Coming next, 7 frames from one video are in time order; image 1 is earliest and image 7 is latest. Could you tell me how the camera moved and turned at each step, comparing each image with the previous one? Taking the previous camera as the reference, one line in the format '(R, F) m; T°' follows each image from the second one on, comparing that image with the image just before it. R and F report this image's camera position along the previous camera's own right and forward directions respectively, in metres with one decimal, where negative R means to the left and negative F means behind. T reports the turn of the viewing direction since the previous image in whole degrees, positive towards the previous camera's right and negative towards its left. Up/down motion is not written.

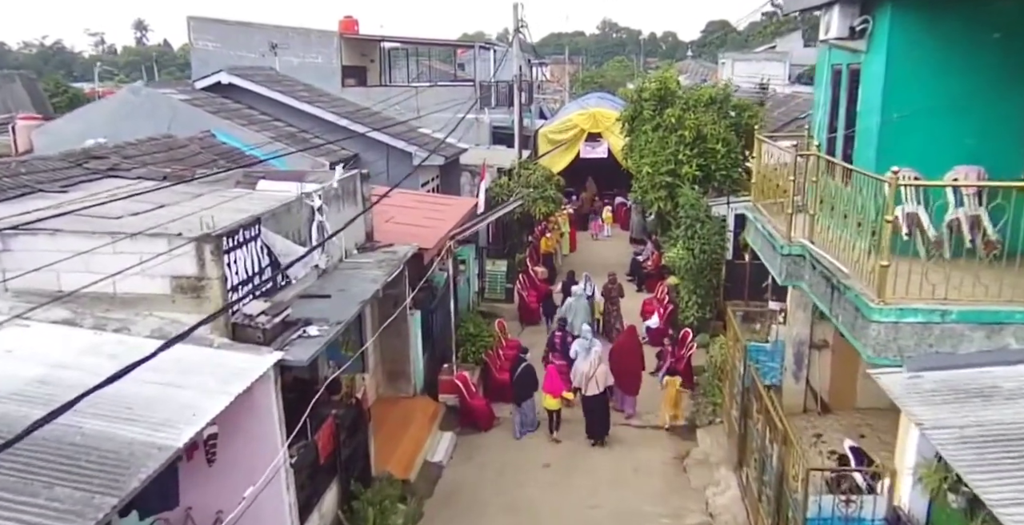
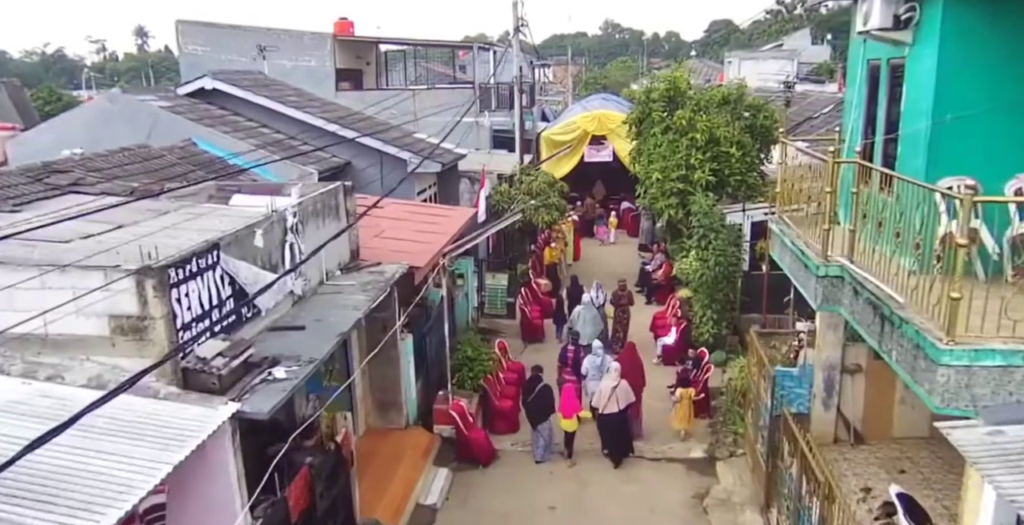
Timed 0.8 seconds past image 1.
(+0.1, +1.0) m; 0°
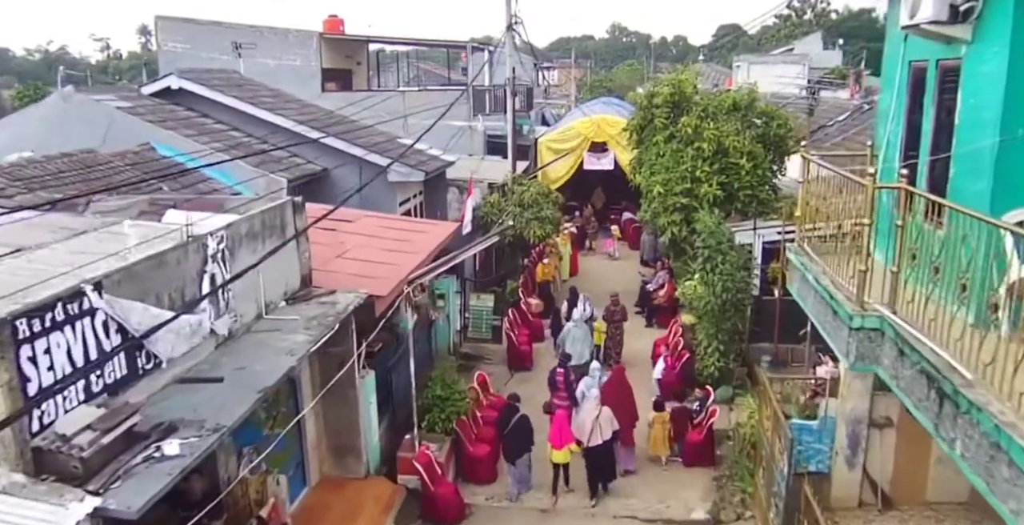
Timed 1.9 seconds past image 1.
(+0.3, +1.3) m; 0°
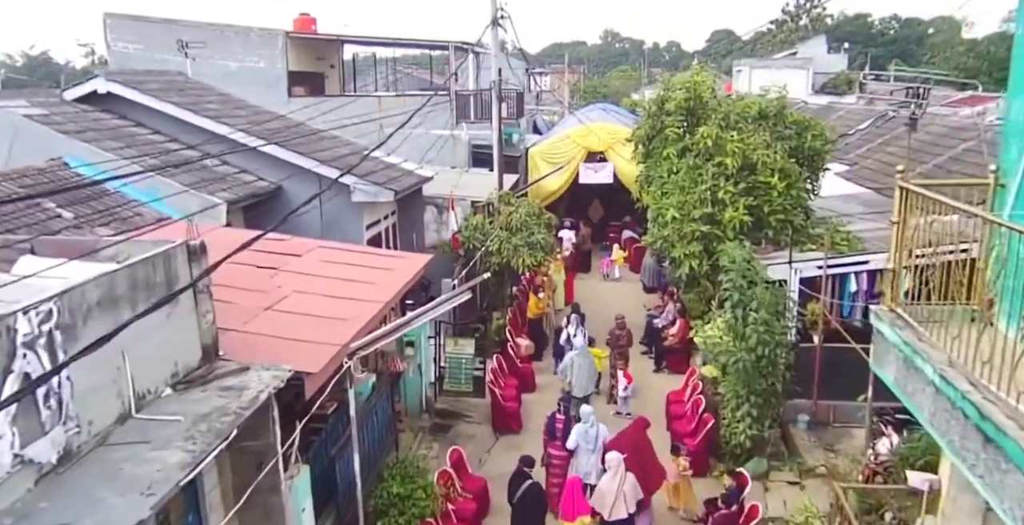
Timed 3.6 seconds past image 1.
(+0.1, +2.2) m; +1°
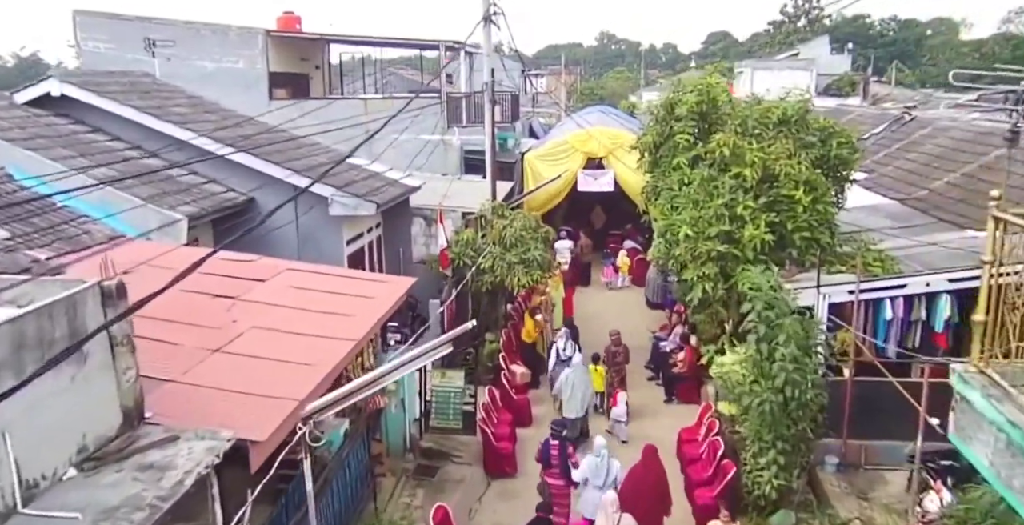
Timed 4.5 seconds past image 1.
(0.0, +1.1) m; 0°
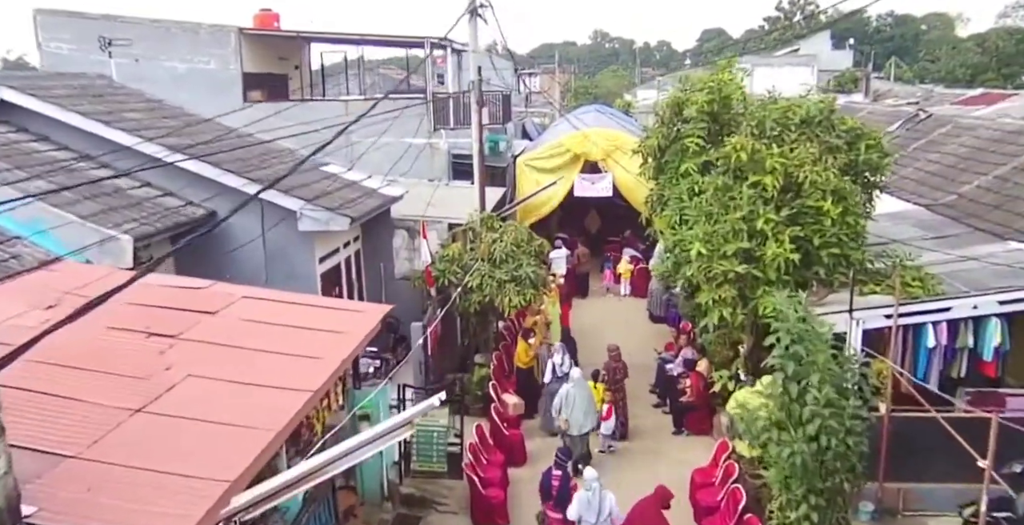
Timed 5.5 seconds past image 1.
(+0.1, +1.2) m; 0°
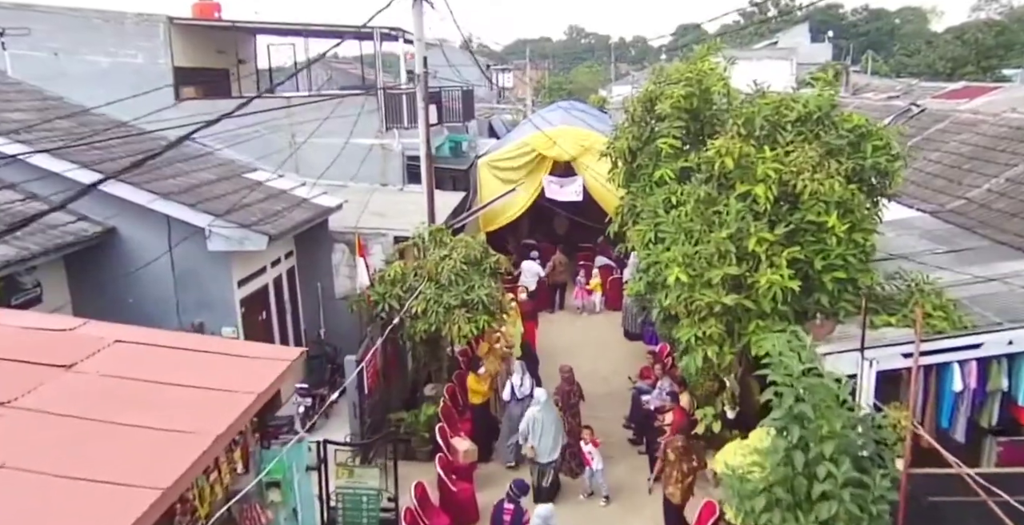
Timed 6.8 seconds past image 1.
(+0.4, +1.5) m; +2°
